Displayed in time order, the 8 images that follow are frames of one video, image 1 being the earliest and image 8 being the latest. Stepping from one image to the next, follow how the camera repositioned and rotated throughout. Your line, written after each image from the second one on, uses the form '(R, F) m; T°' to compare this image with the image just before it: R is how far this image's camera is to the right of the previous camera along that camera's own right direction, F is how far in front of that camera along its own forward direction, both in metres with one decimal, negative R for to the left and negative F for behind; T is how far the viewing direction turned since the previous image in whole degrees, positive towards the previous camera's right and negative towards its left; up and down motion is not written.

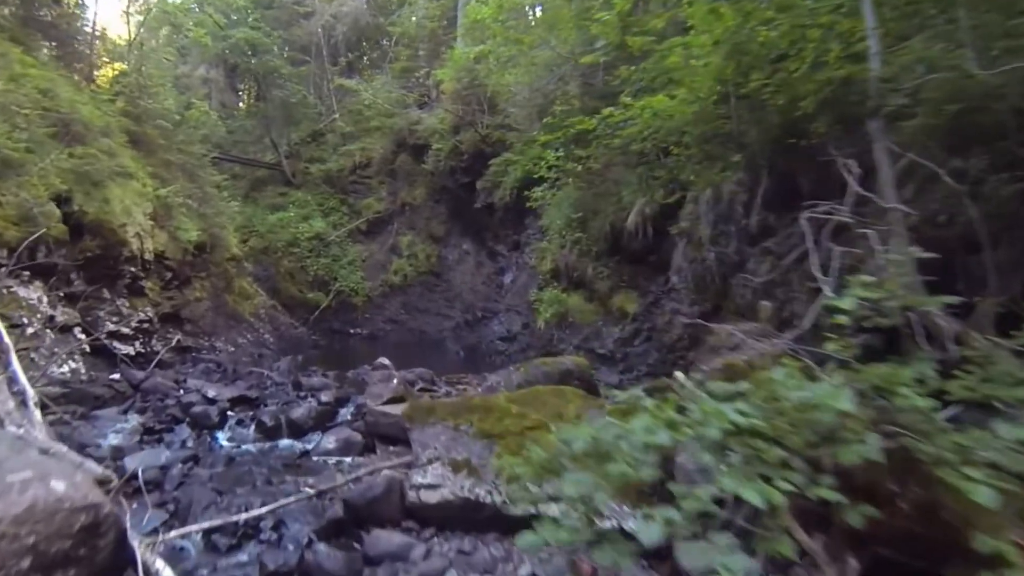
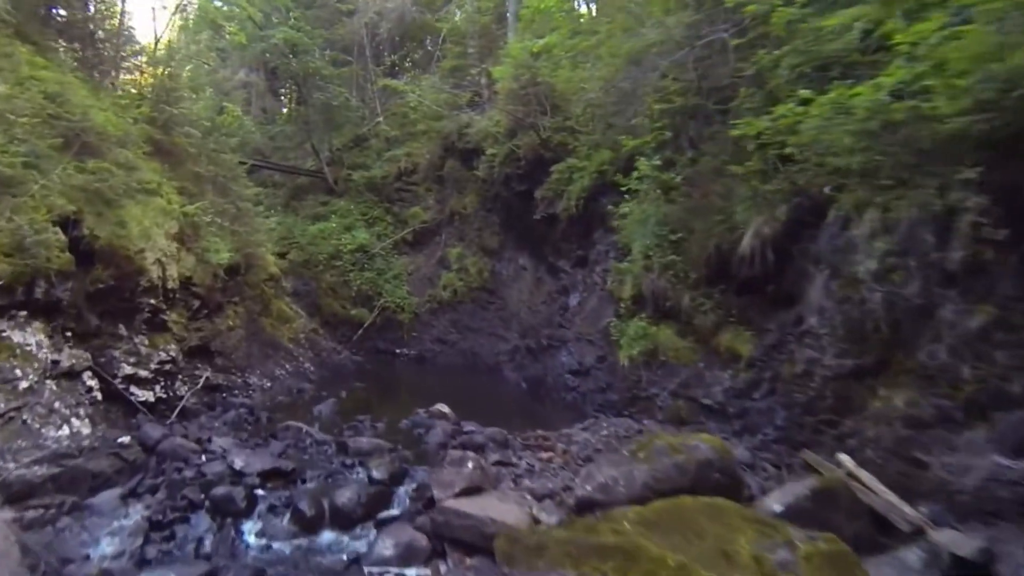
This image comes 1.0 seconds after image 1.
(-0.4, +1.3) m; -3°
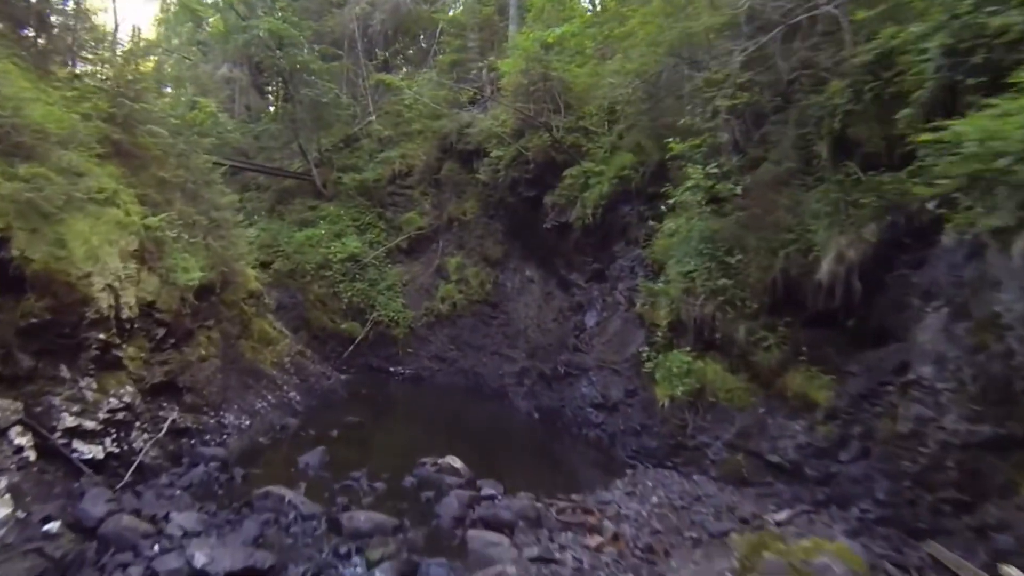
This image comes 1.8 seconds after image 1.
(-0.3, +1.1) m; +1°
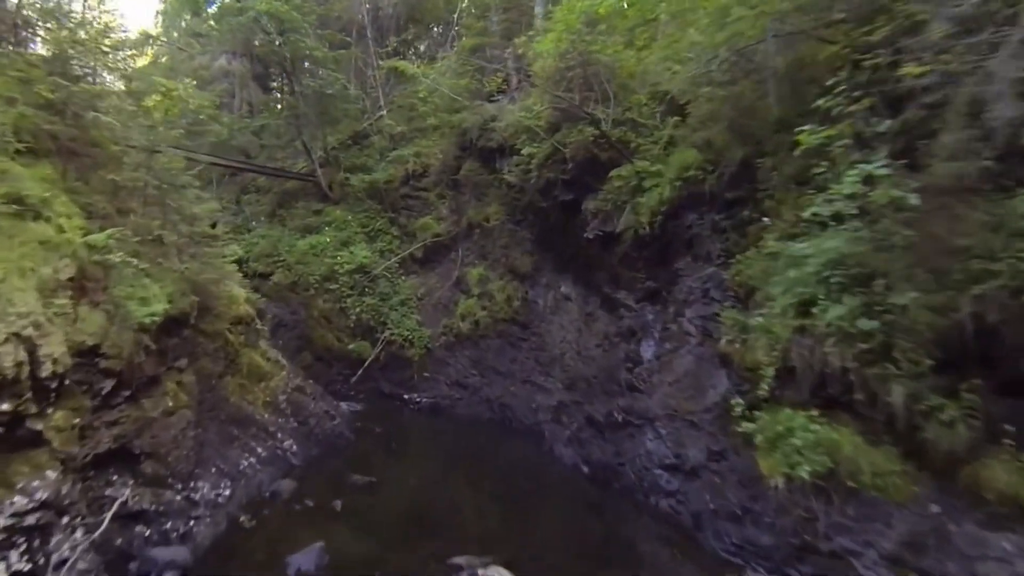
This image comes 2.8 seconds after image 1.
(-0.4, +1.6) m; -1°
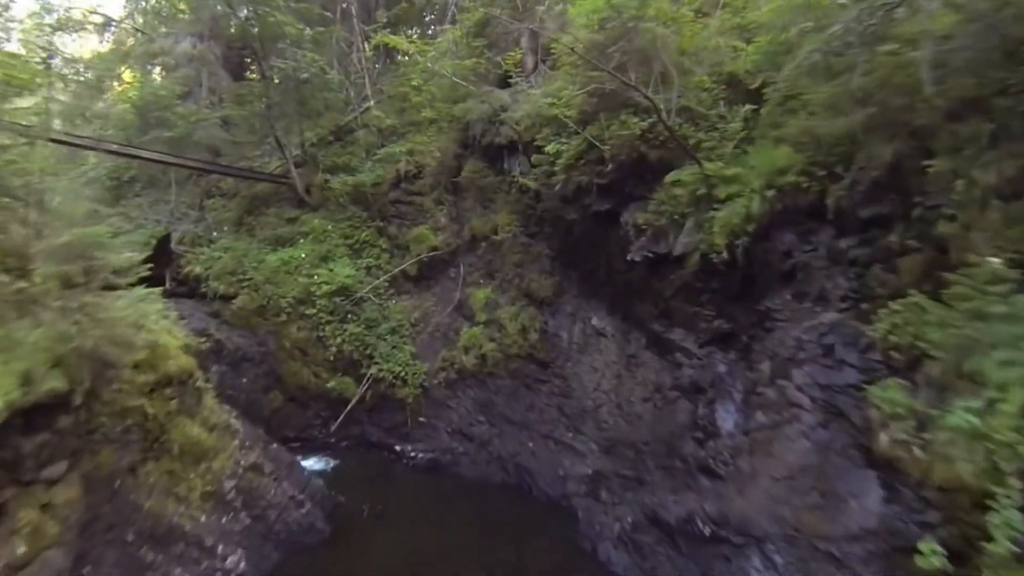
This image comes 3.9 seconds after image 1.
(-0.4, +2.1) m; +1°
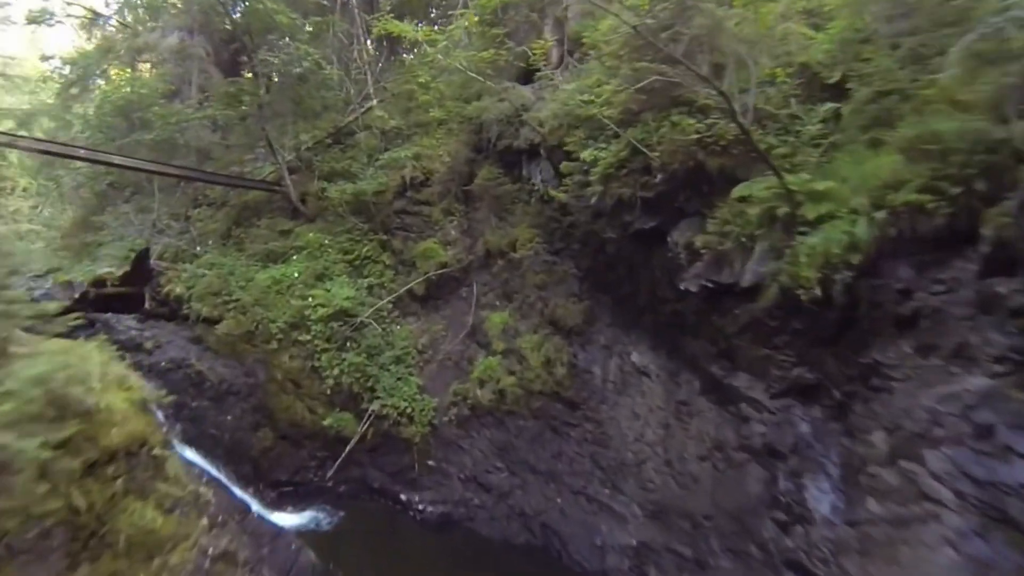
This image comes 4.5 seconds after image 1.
(-0.2, +1.2) m; 0°
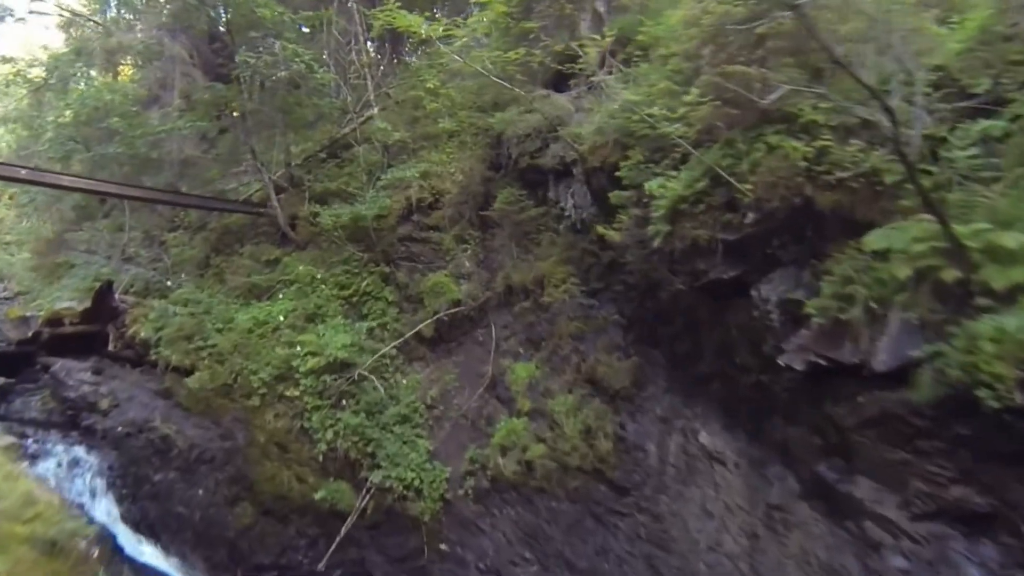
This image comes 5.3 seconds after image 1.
(-0.3, +1.5) m; 0°
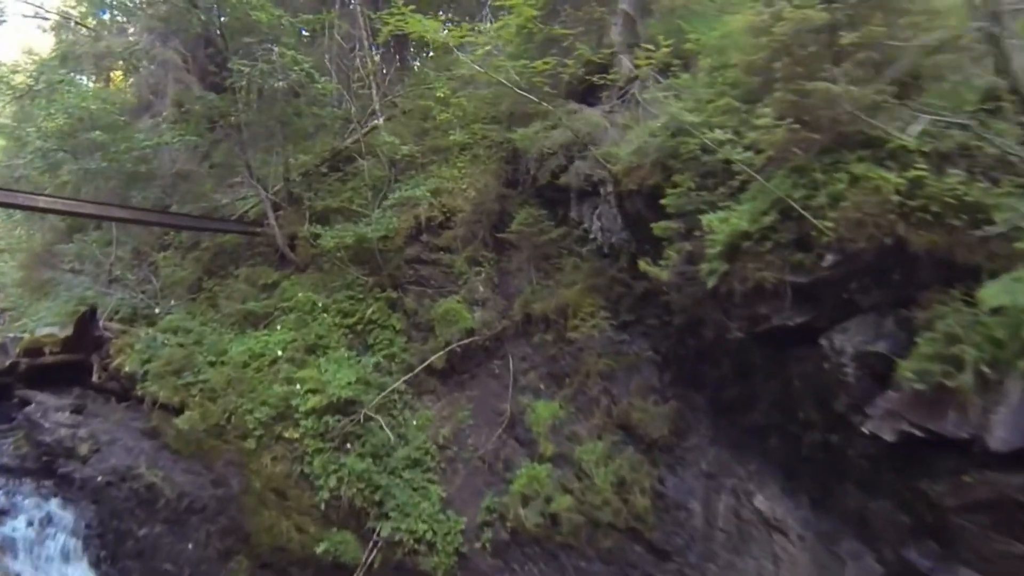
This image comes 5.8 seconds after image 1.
(-0.2, +0.7) m; 0°
